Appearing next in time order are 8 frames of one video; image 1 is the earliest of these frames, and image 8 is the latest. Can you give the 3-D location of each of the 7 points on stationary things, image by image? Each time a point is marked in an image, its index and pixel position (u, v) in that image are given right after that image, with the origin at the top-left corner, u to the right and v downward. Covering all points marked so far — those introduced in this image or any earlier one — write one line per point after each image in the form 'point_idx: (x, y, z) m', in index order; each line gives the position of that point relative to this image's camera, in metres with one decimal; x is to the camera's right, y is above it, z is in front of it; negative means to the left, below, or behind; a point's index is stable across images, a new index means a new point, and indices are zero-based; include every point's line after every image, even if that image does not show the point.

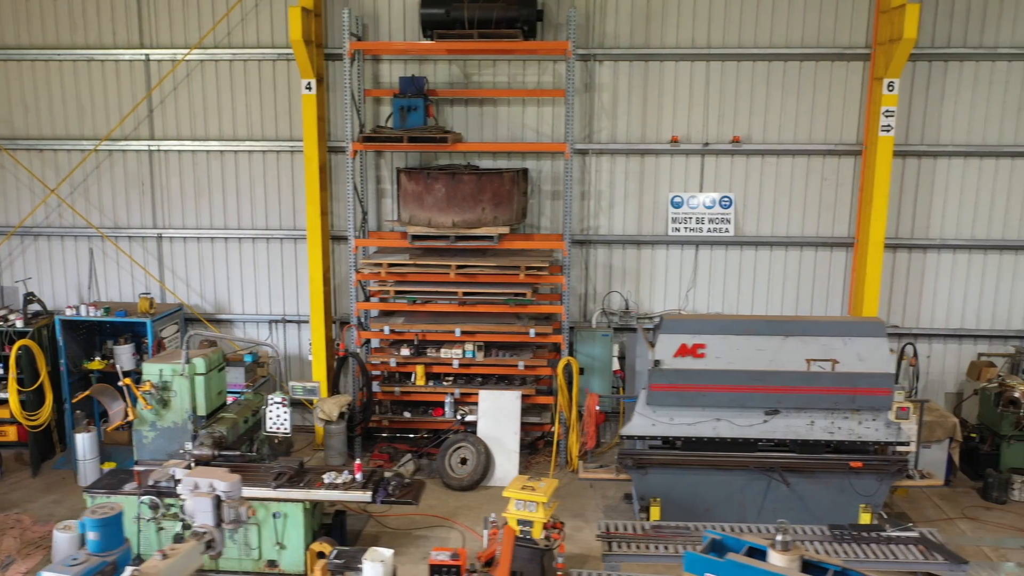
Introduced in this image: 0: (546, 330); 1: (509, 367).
0: (+0.2, -0.3, +5.5) m
1: (0.0, -0.5, +5.6) m
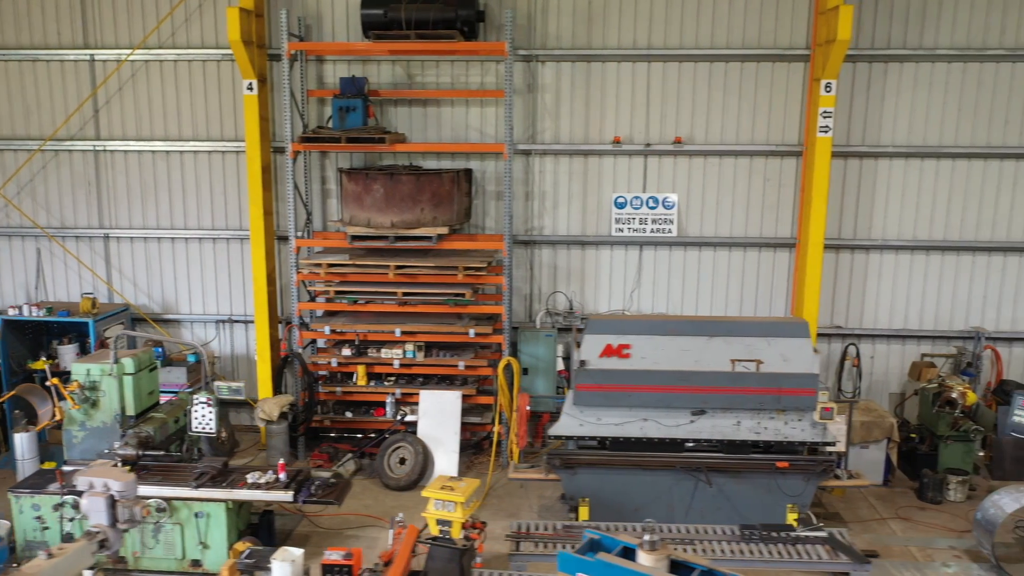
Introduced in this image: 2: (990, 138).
0: (-0.2, -0.3, +5.5) m
1: (-0.4, -0.5, +5.6) m
2: (+3.3, +1.0, +5.6) m
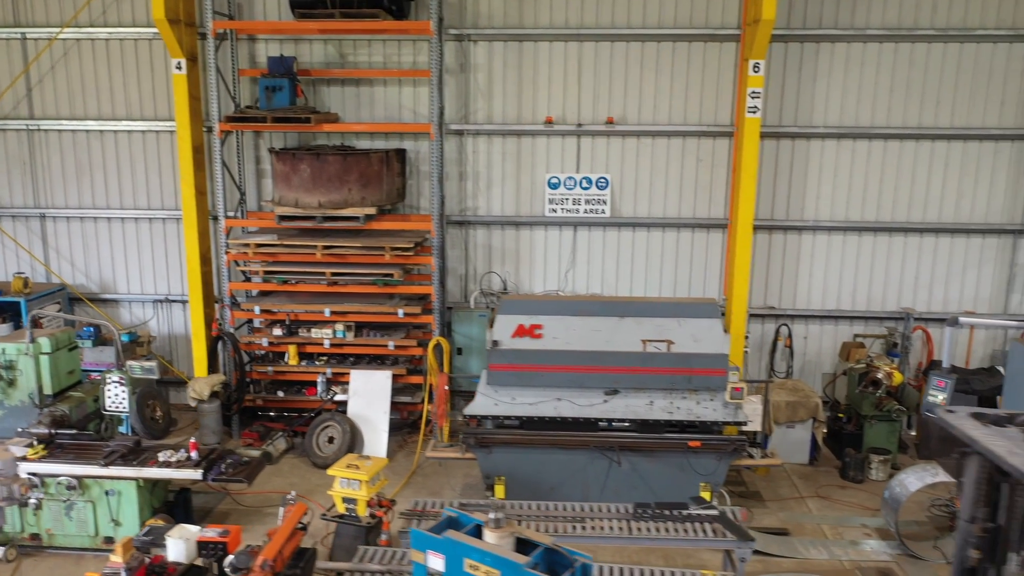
0: (-0.7, -0.2, +5.6) m
1: (-0.9, -0.4, +5.6) m
2: (+2.8, +1.1, +5.6) m
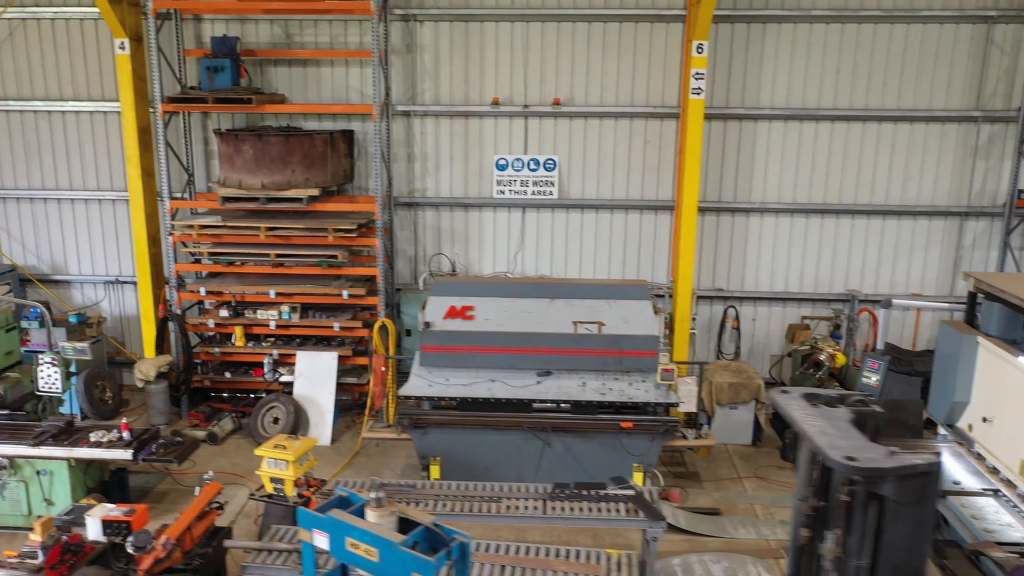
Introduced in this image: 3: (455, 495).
0: (-1.0, 0.0, +5.6) m
1: (-1.3, -0.3, +5.6) m
2: (+2.4, +1.3, +5.6) m
3: (-0.3, -0.9, +3.7) m
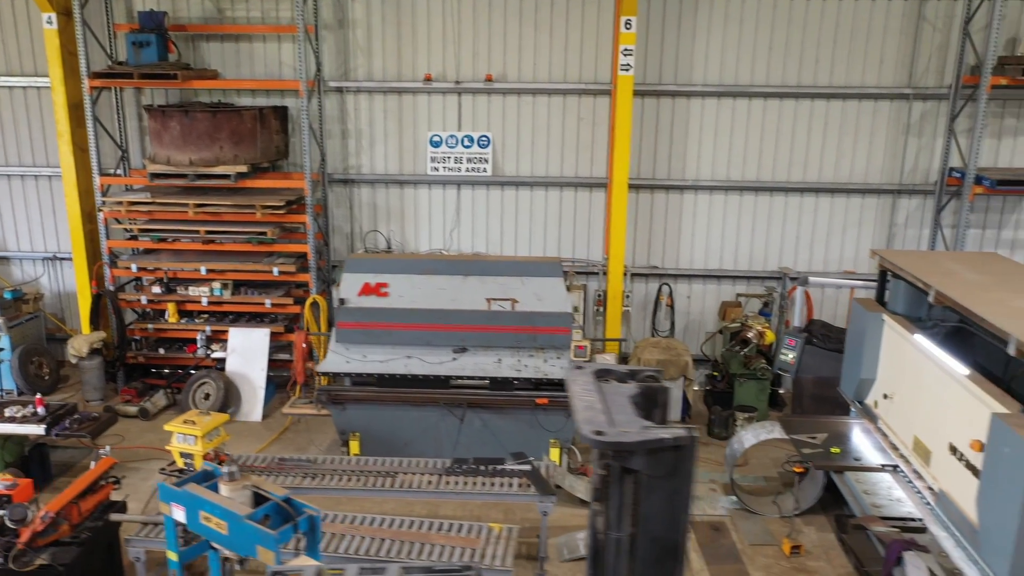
0: (-1.5, +0.1, +5.6) m
1: (-1.7, -0.1, +5.6) m
2: (+1.9, +1.4, +5.6) m
3: (-0.7, -0.8, +3.8) m
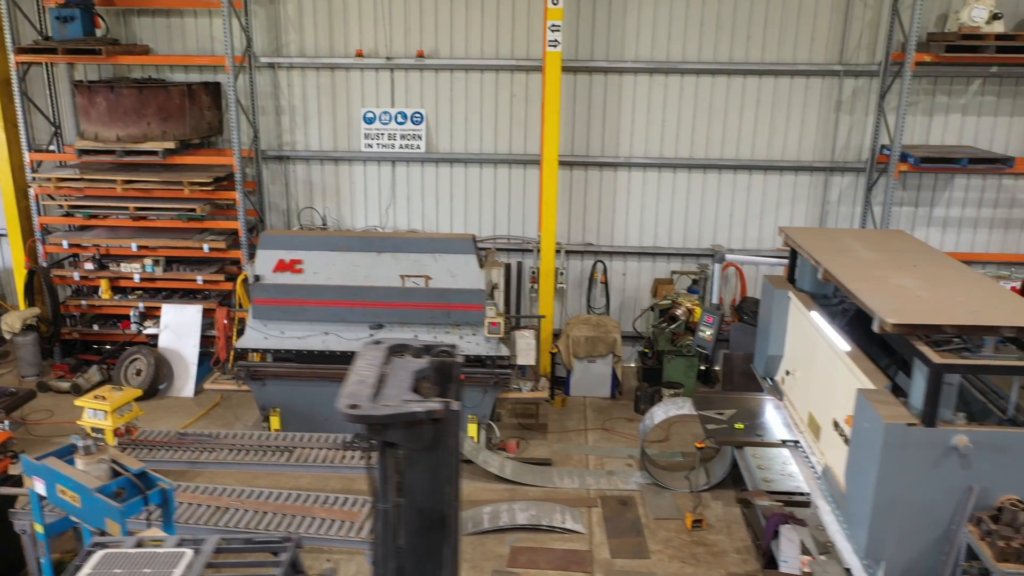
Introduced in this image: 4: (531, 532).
0: (-2.0, +0.3, +5.6) m
1: (-2.2, 0.0, +5.7) m
2: (+1.5, +1.6, +5.6) m
3: (-1.2, -0.7, +3.8) m
4: (+0.1, -1.2, +4.1) m
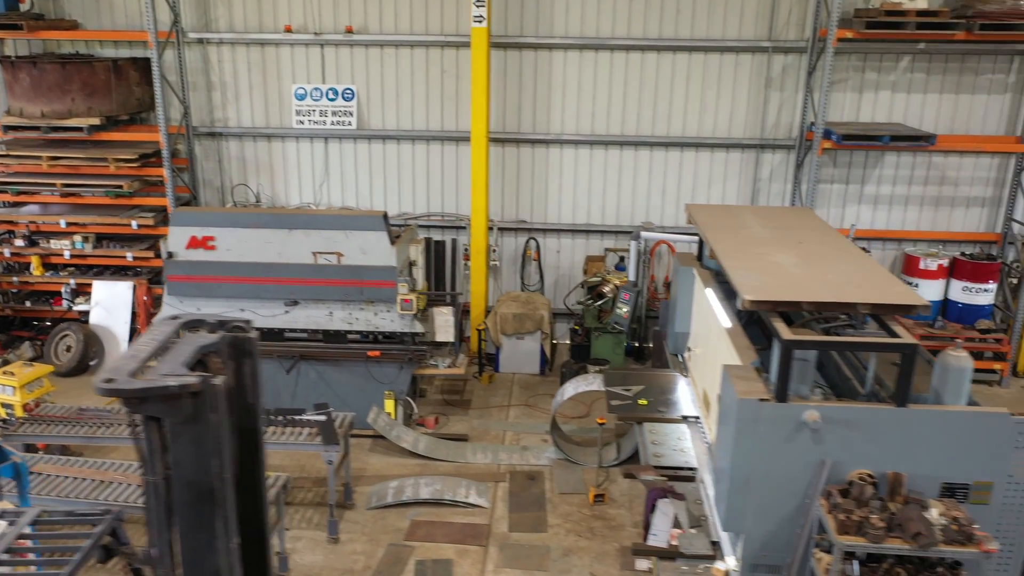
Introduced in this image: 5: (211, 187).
0: (-2.4, +0.4, +5.6) m
1: (-2.7, +0.2, +5.7) m
2: (+1.0, +1.7, +5.5) m
3: (-1.7, -0.6, +3.8) m
4: (-0.4, -1.1, +4.1) m
5: (-2.2, +0.7, +6.1) m
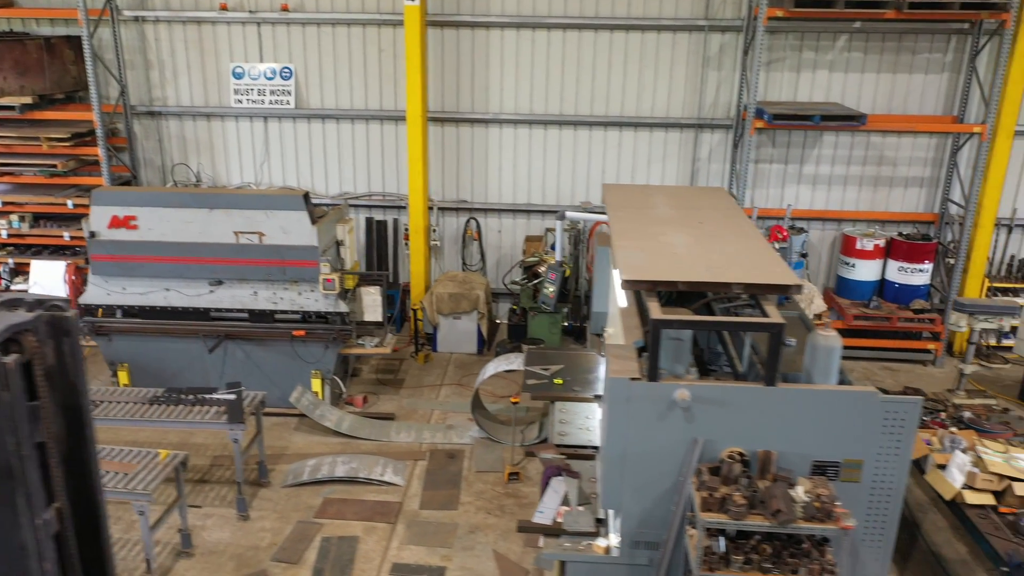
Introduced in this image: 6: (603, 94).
0: (-2.9, +0.6, +5.6) m
1: (-3.1, +0.3, +5.7) m
2: (+0.6, +1.9, +5.5) m
3: (-2.1, -0.5, +3.9) m
4: (-0.8, -1.0, +4.1) m
5: (-2.6, +0.9, +6.1) m
6: (+0.6, +1.3, +5.7) m
